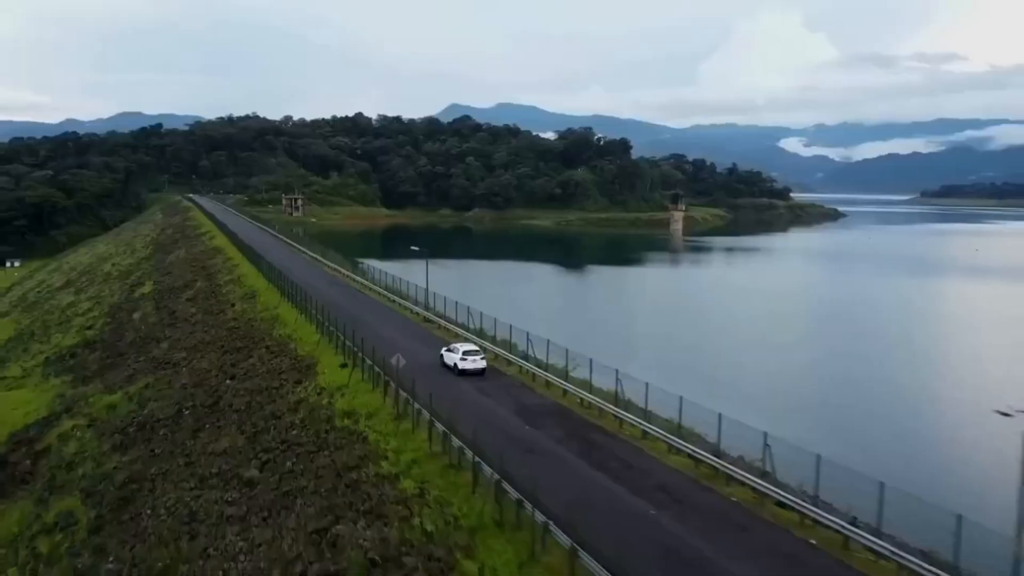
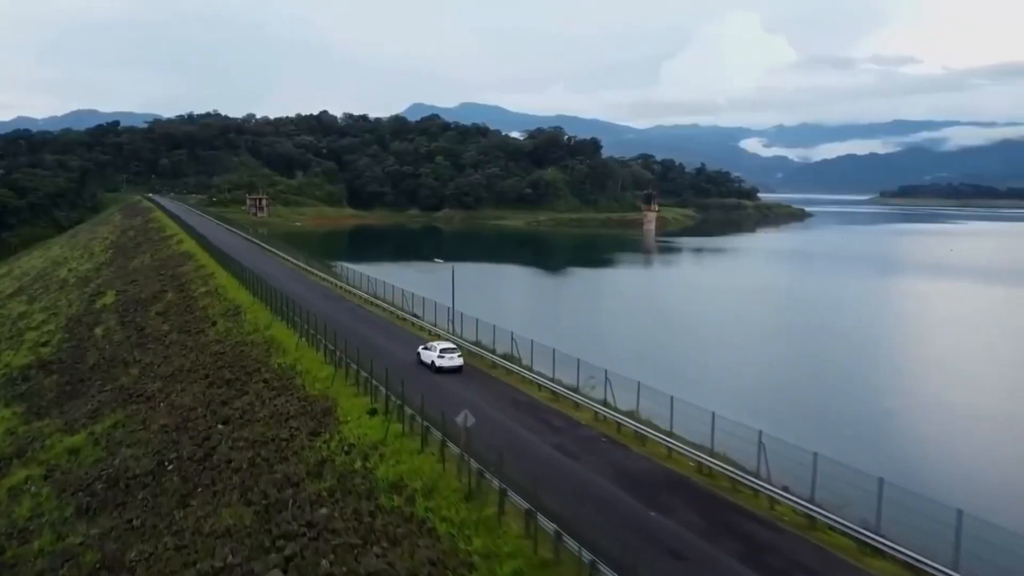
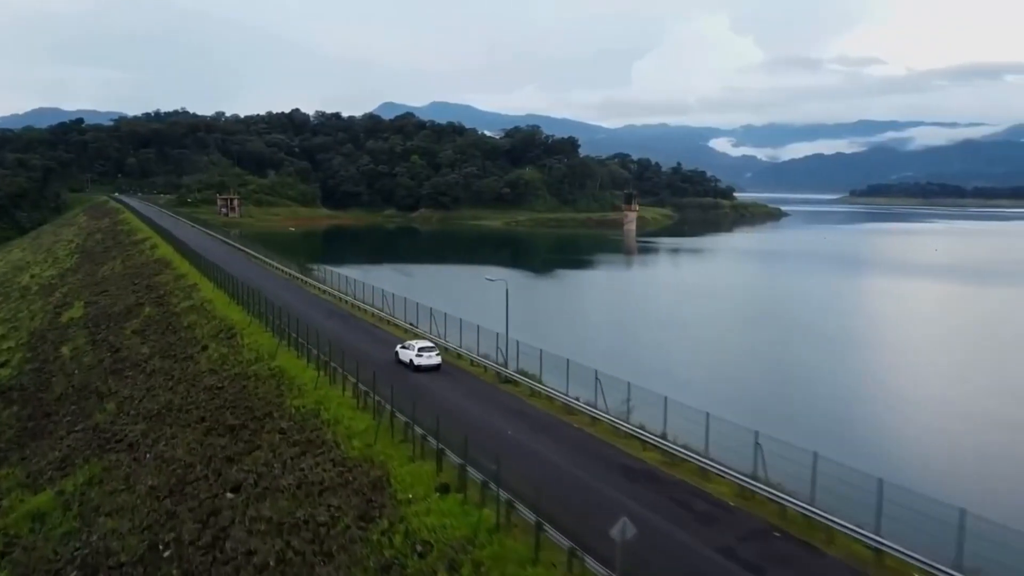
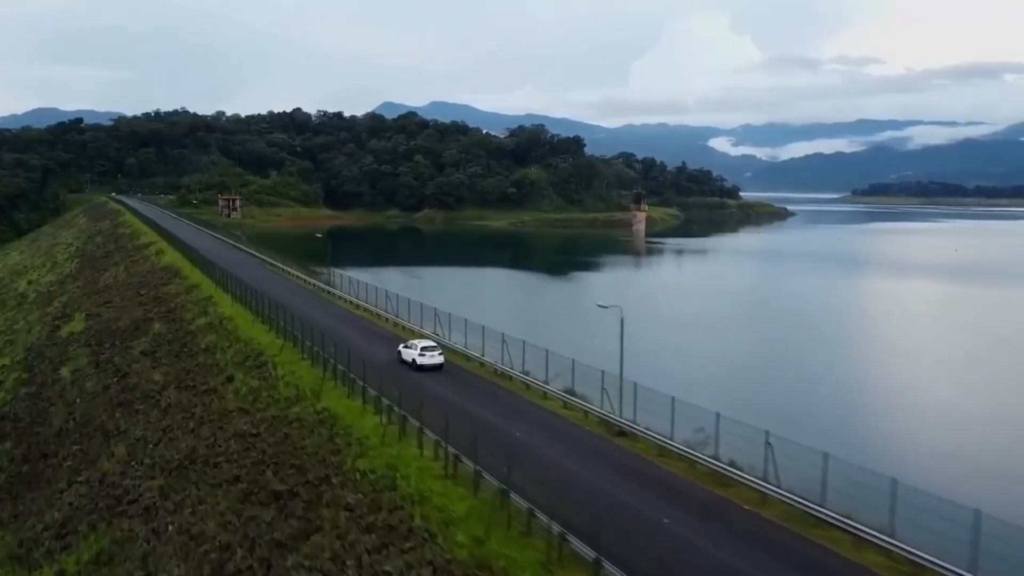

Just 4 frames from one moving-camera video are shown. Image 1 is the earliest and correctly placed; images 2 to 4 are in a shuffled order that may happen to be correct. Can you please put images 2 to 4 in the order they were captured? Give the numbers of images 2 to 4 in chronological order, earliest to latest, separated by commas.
2, 3, 4
